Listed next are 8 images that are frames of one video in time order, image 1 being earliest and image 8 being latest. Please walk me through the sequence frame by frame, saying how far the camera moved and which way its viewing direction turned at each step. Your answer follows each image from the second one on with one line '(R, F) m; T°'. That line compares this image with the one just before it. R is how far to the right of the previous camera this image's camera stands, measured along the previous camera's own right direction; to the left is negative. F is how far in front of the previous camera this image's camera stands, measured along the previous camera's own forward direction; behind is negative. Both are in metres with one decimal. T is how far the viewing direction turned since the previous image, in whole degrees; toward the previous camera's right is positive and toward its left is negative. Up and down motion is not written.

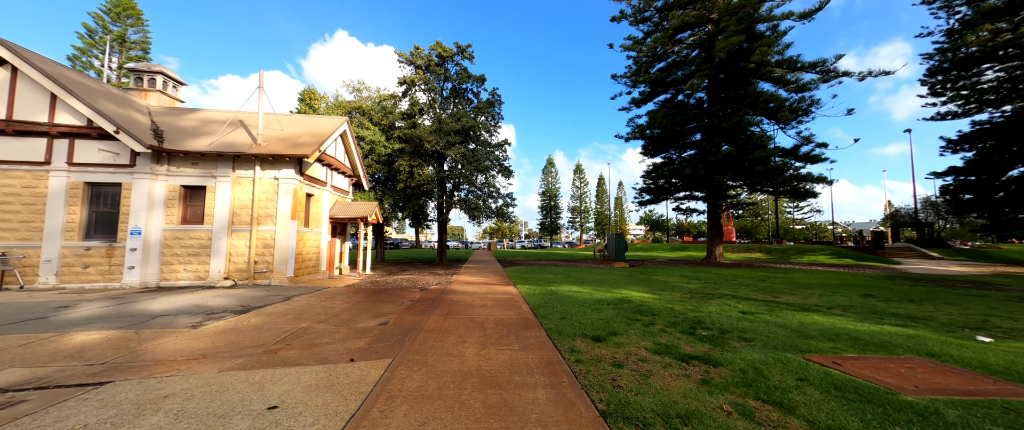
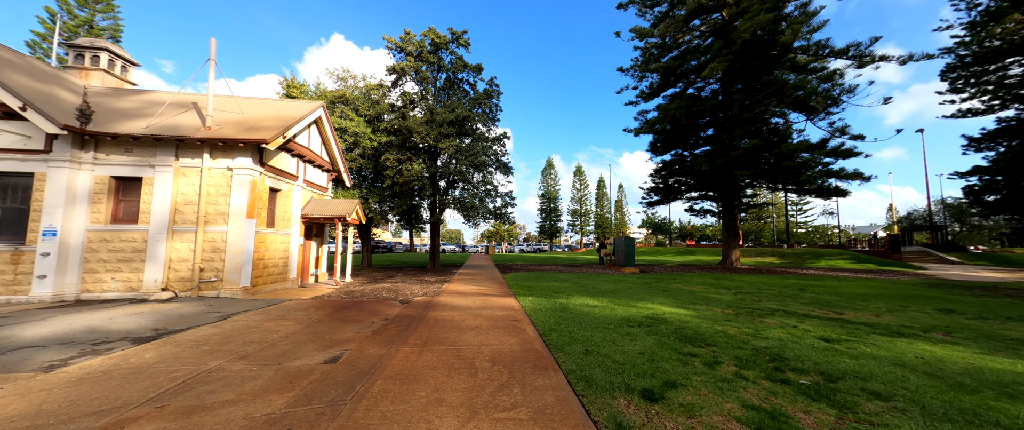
(-0.1, +1.7) m; 0°
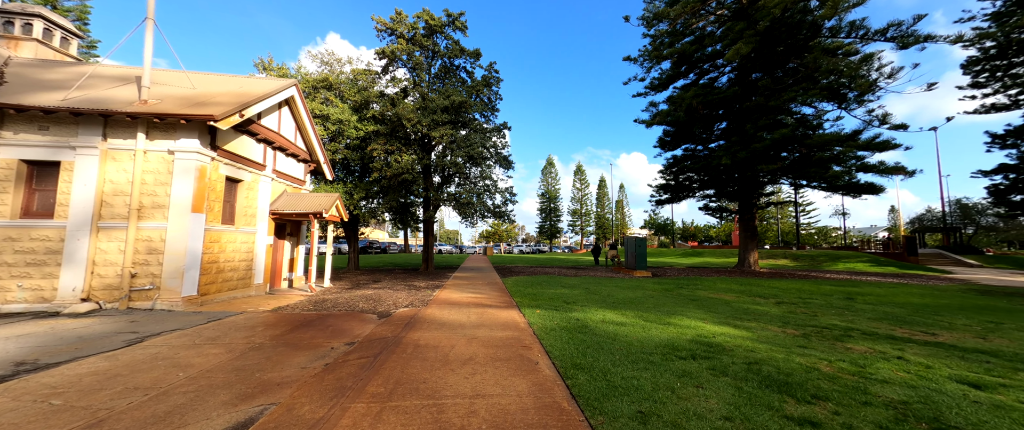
(-0.1, +1.5) m; 0°
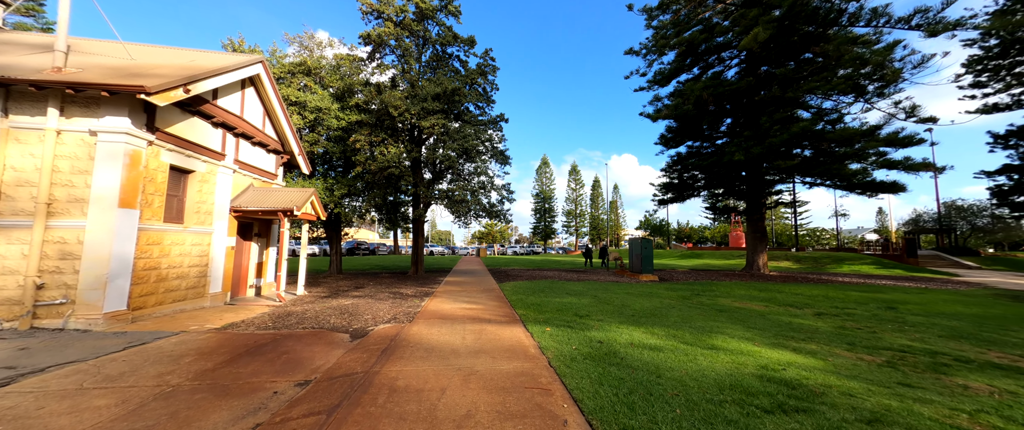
(-0.2, +1.2) m; +1°
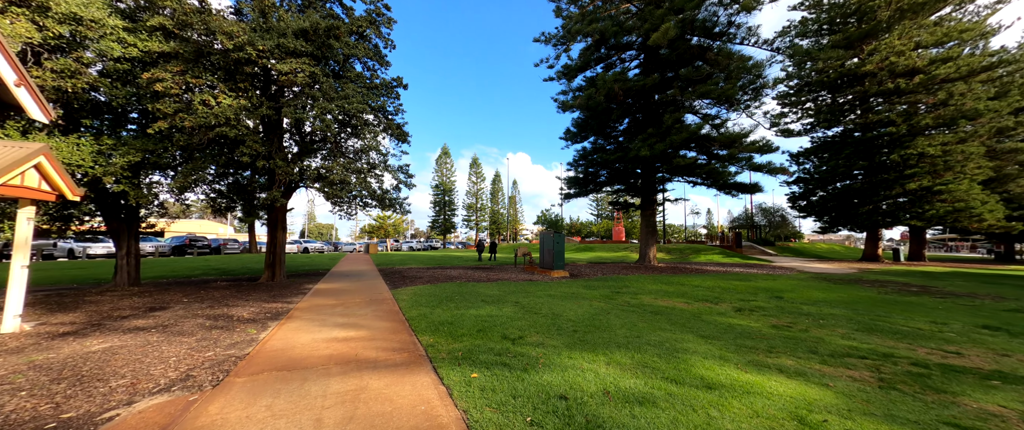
(-0.1, +2.1) m; +18°
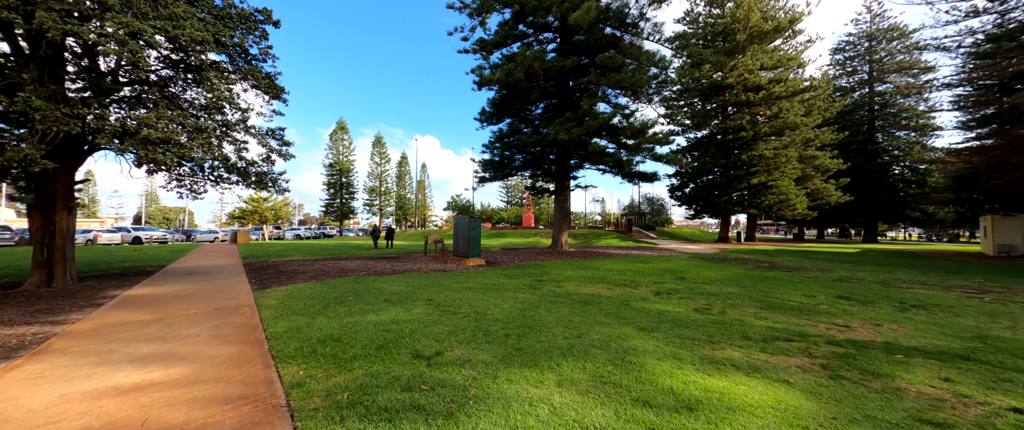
(-0.1, +1.2) m; +16°
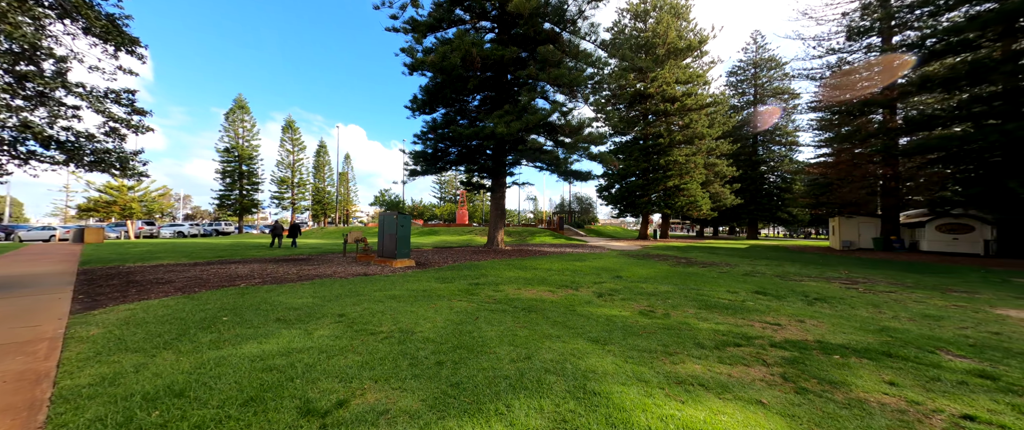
(0.0, +0.8) m; +12°
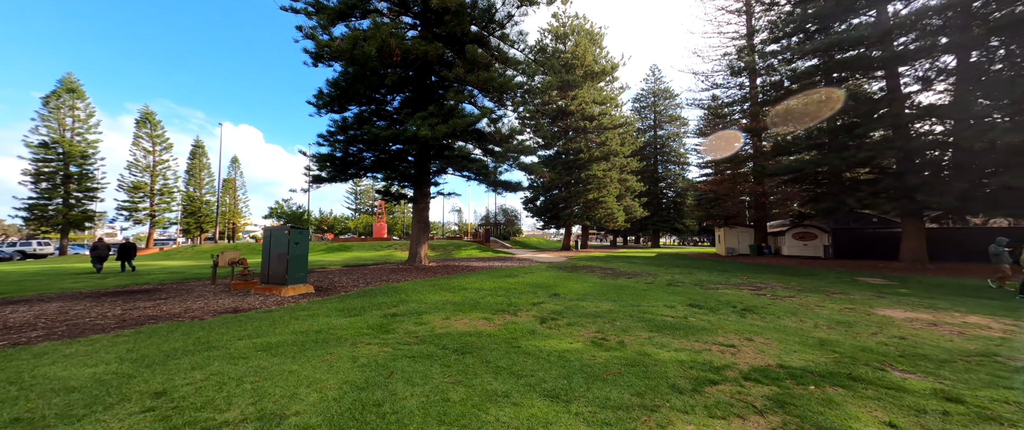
(-0.1, +1.1) m; +13°
